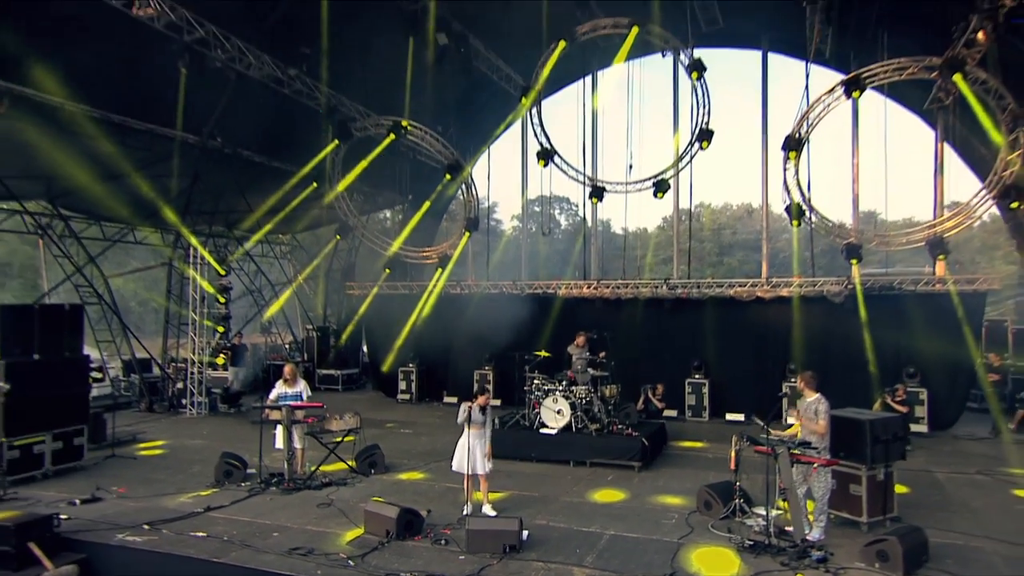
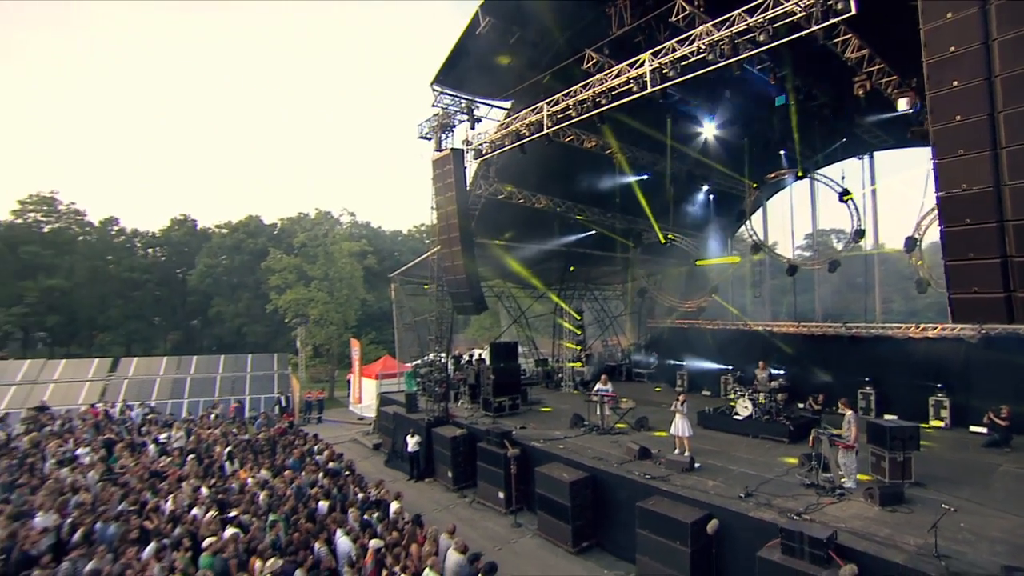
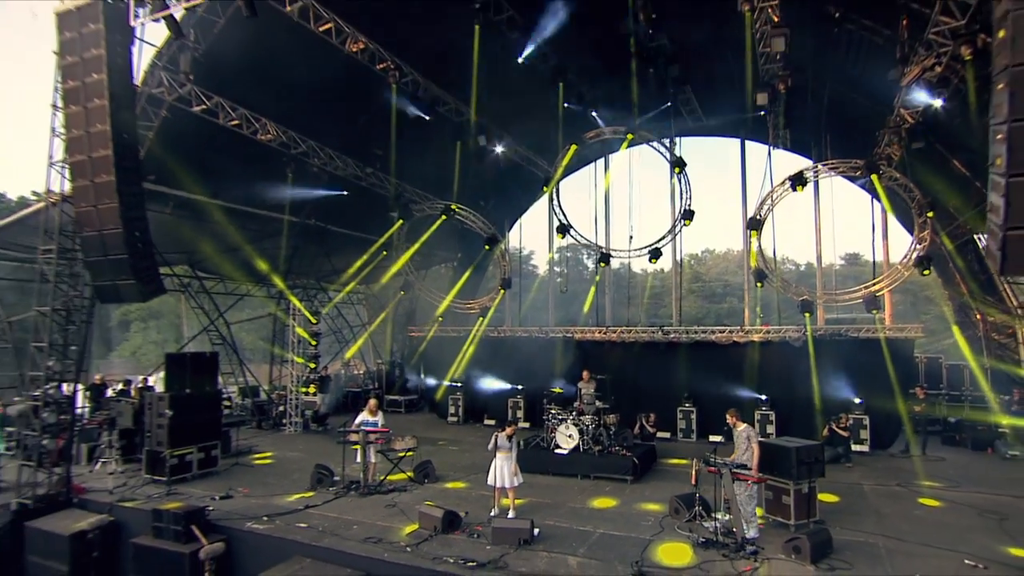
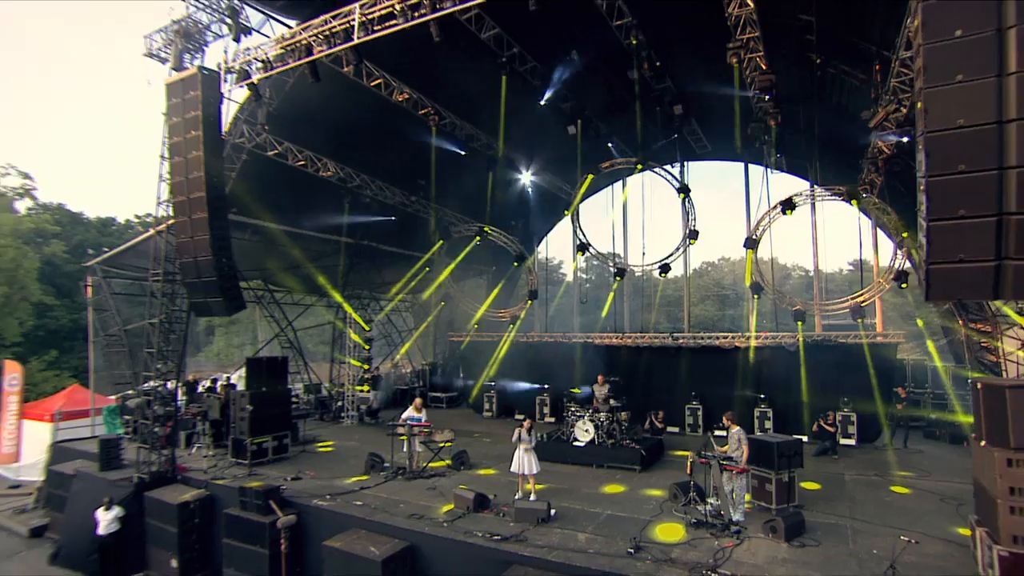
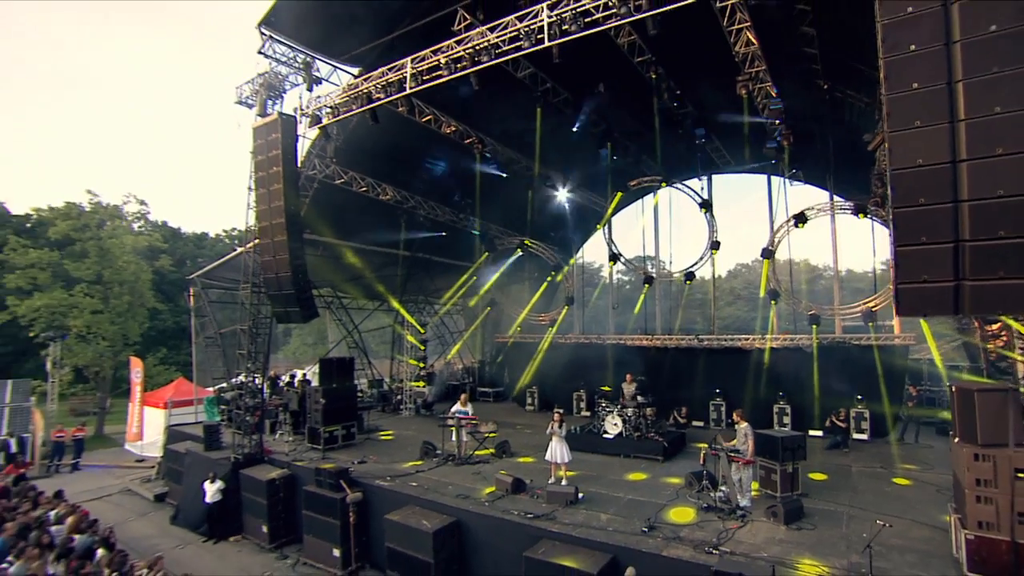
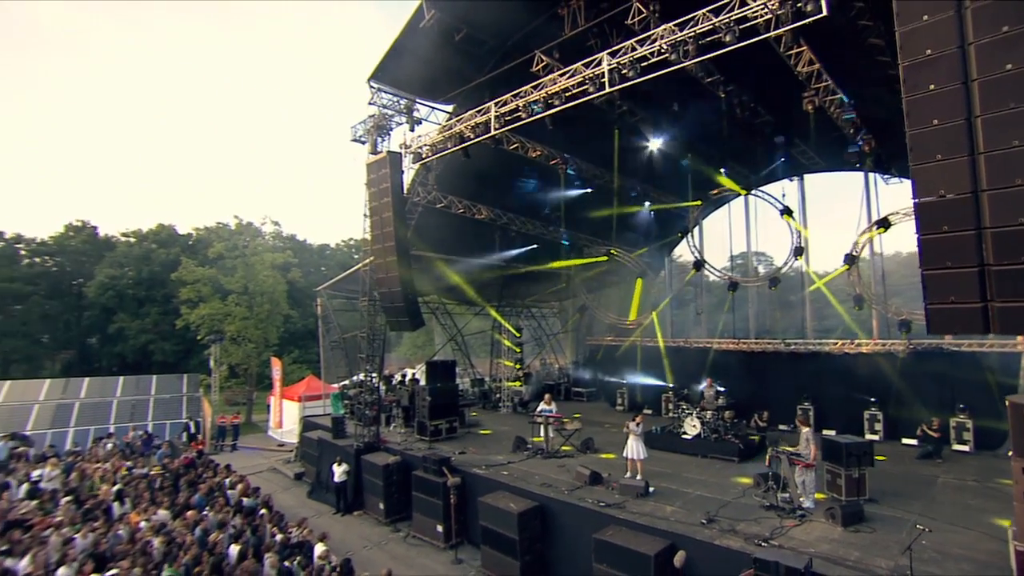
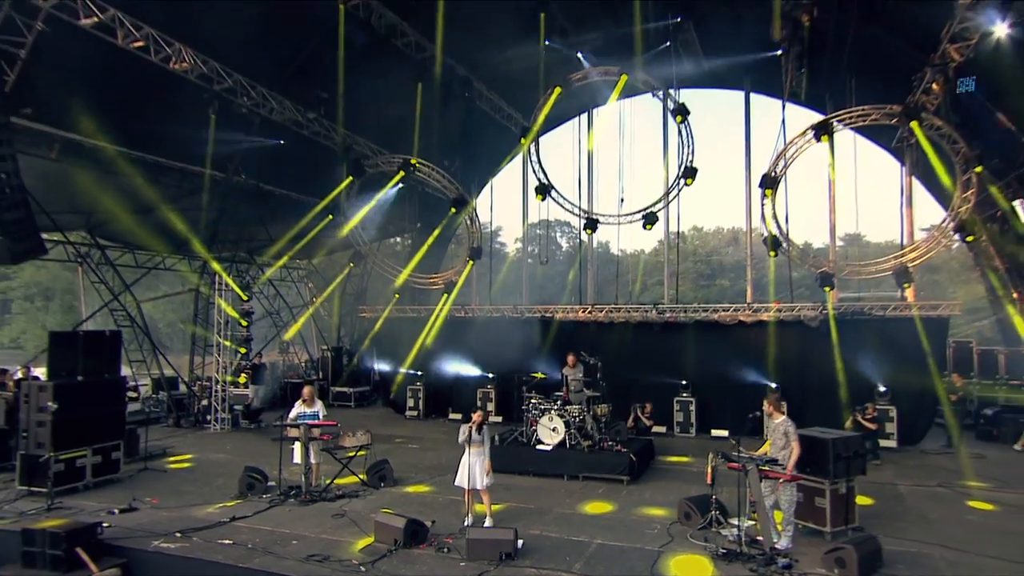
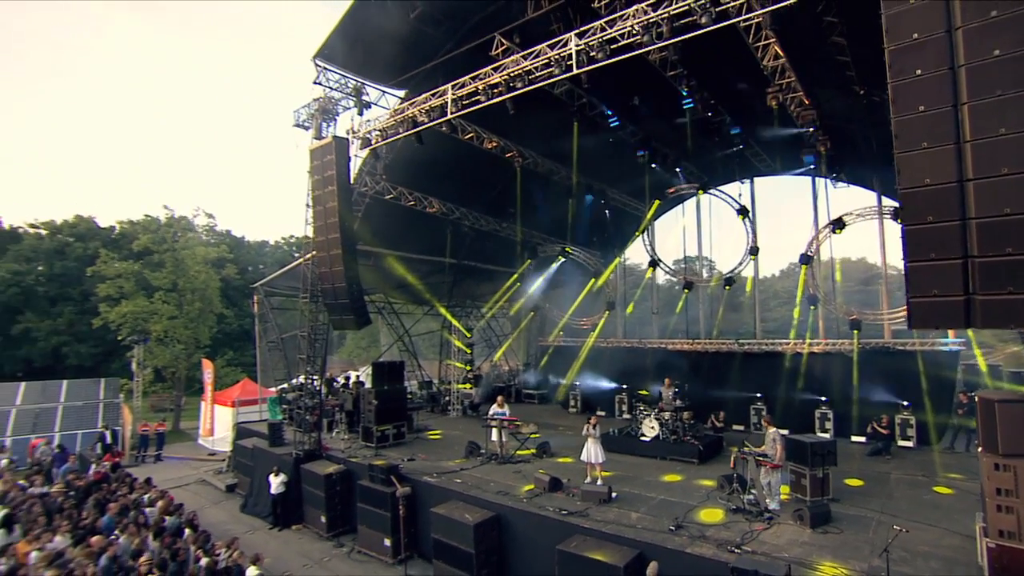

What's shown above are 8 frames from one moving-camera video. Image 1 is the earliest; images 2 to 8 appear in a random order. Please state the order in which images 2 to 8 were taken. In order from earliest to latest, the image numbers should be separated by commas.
7, 3, 4, 5, 8, 6, 2
